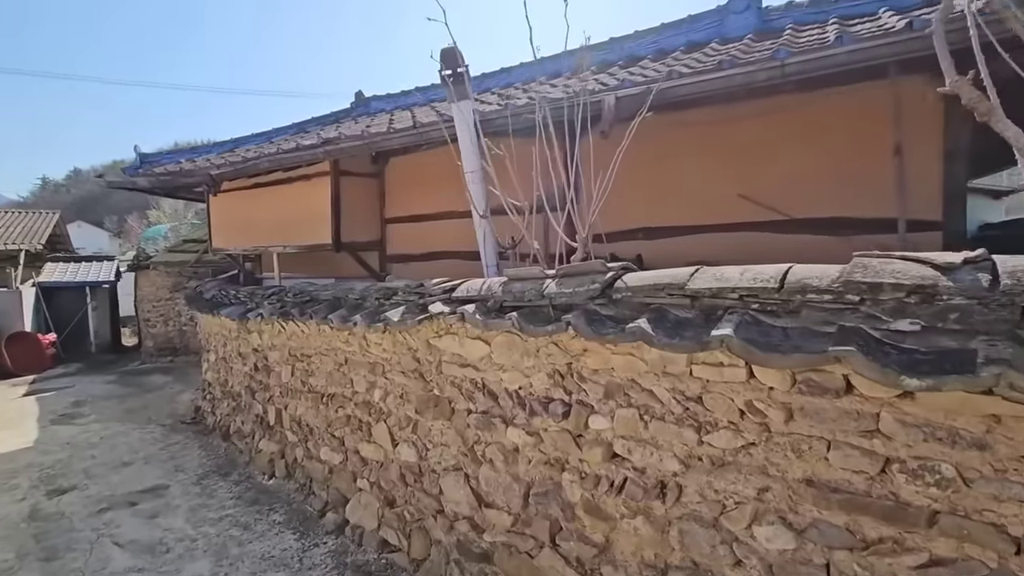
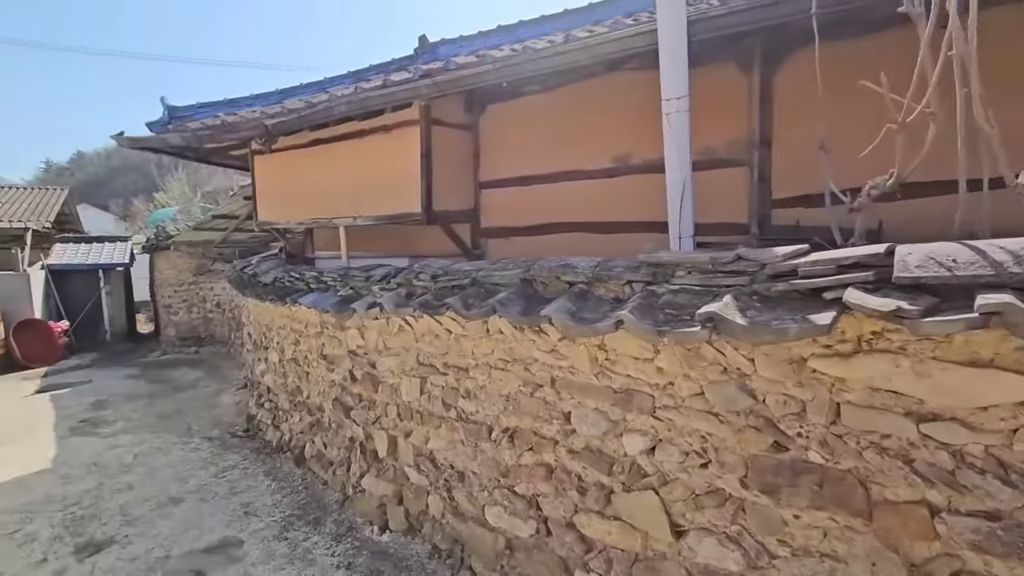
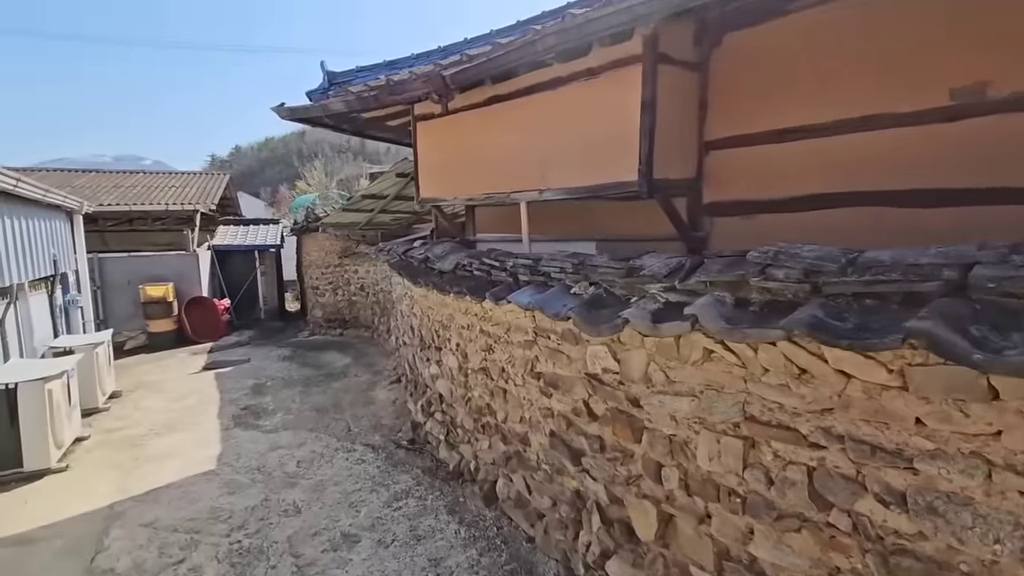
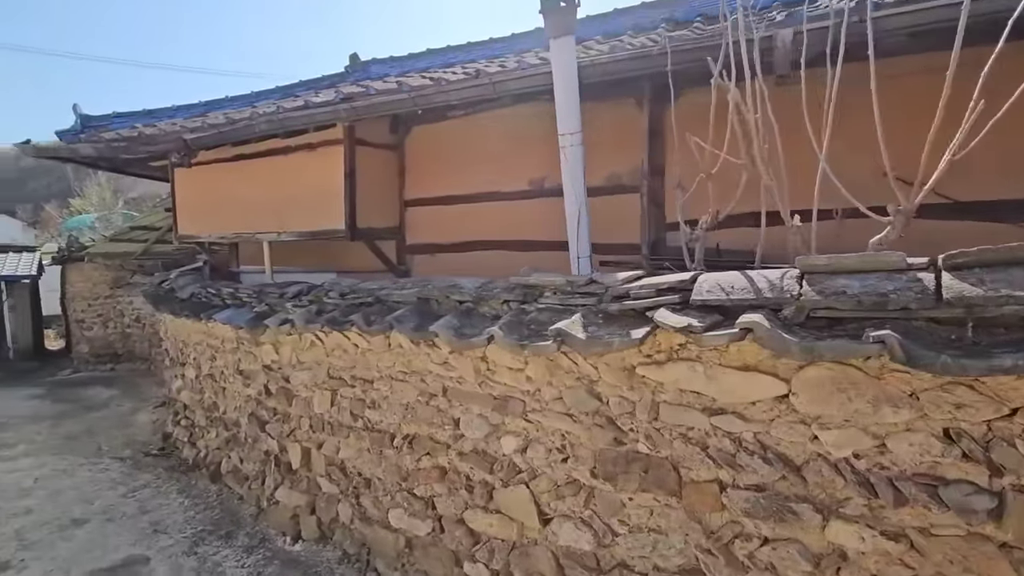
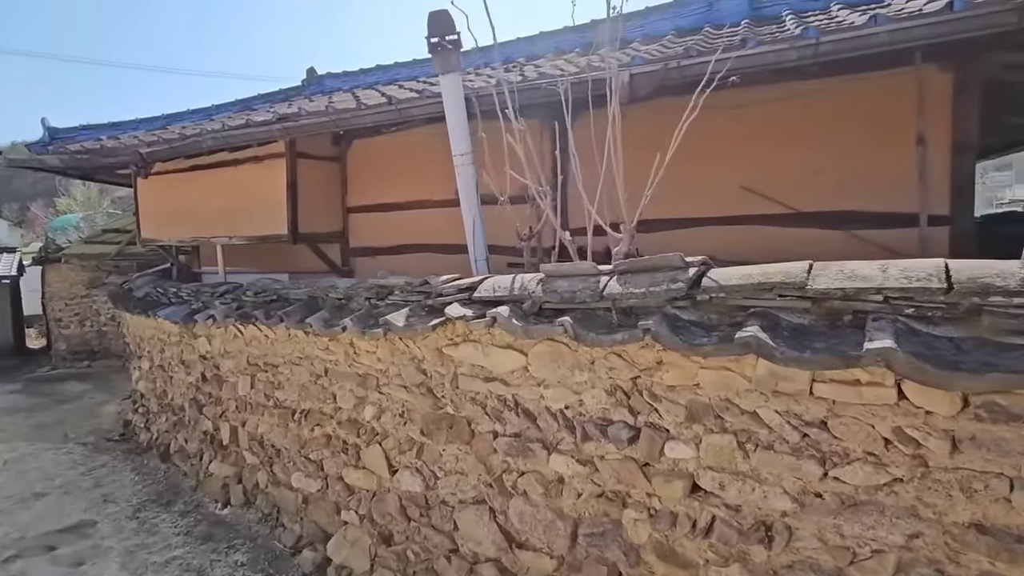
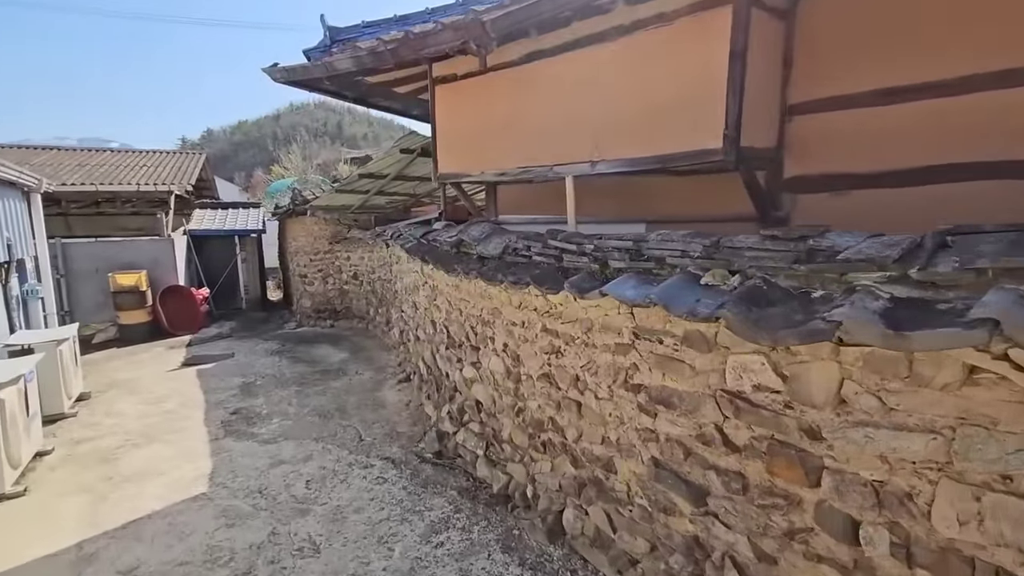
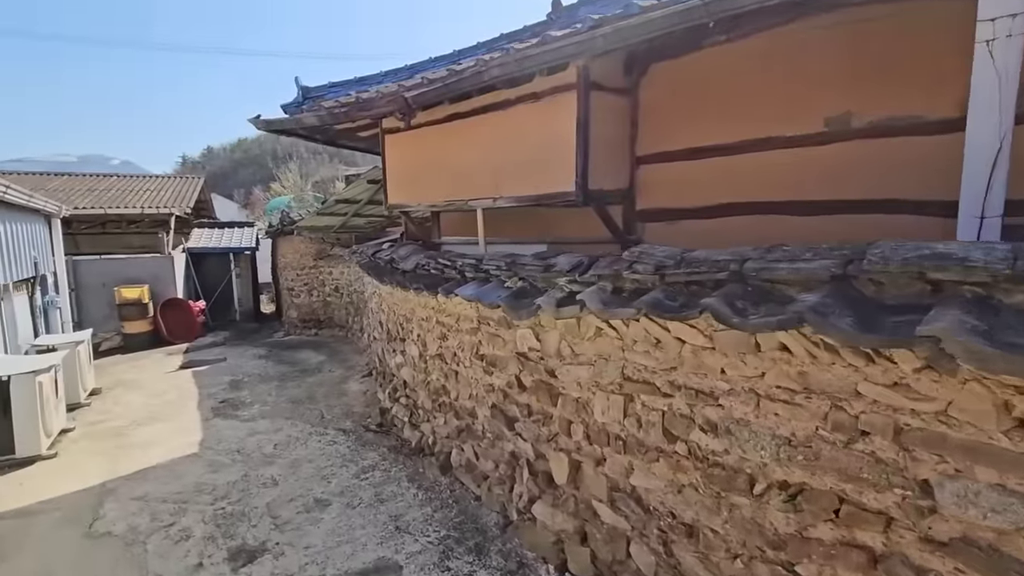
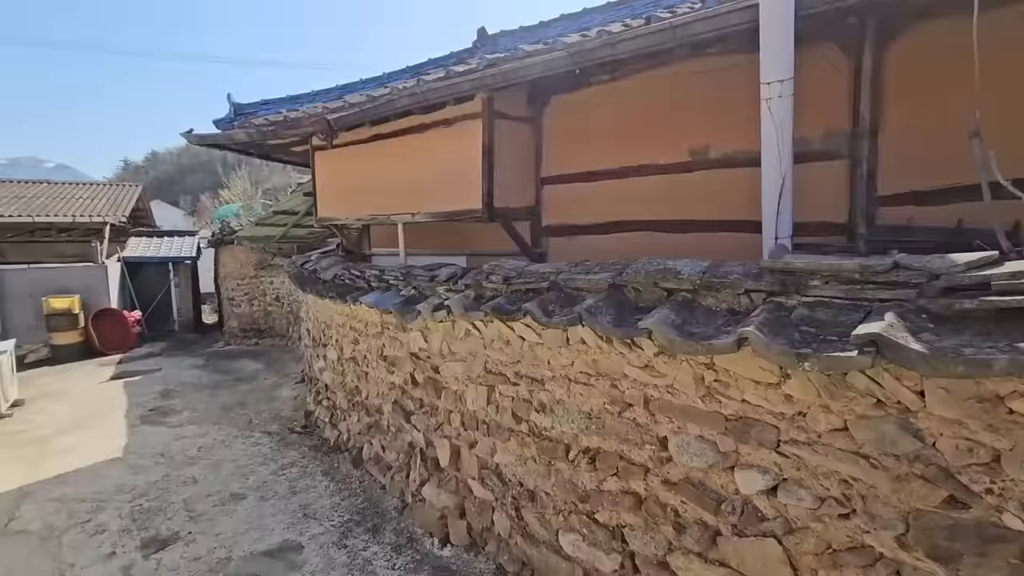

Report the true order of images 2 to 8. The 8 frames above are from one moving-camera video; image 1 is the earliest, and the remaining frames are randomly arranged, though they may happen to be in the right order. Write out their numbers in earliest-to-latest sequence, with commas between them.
5, 4, 2, 8, 7, 3, 6
